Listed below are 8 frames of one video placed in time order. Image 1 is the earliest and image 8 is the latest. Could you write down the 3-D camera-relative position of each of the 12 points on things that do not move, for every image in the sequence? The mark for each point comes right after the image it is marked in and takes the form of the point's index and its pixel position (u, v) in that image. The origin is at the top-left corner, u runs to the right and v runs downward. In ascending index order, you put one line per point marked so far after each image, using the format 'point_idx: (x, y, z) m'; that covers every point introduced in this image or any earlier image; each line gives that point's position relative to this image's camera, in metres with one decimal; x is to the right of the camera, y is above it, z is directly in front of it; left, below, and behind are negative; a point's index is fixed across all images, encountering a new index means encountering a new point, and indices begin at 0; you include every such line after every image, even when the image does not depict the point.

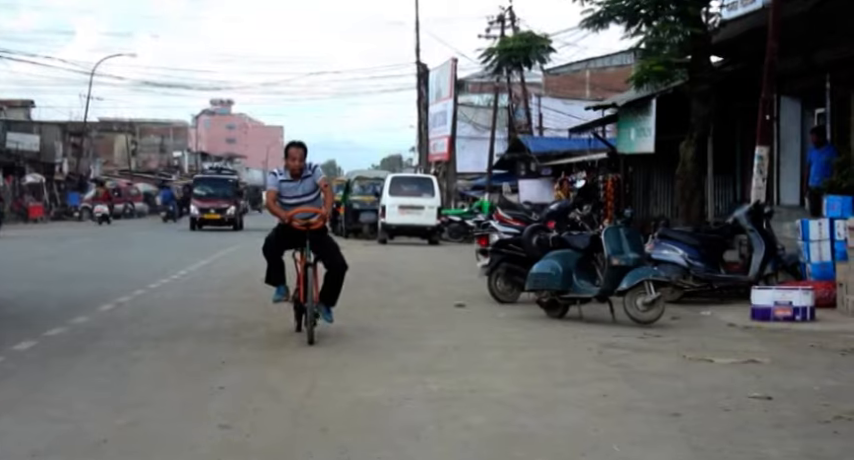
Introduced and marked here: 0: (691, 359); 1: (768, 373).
0: (+2.0, -1.0, +8.0) m
1: (+2.4, -1.0, +7.5) m
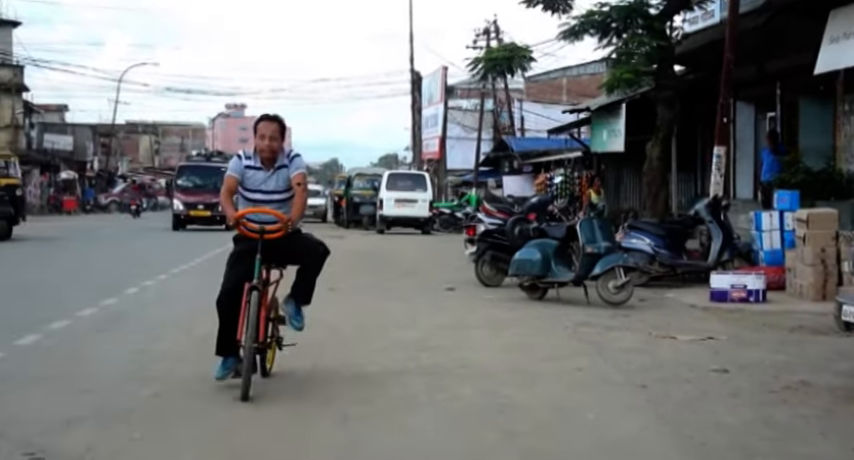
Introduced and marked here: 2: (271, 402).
0: (+1.9, -0.9, +8.7) m
1: (+2.4, -1.0, +8.2) m
2: (-1.1, -1.3, +7.0) m
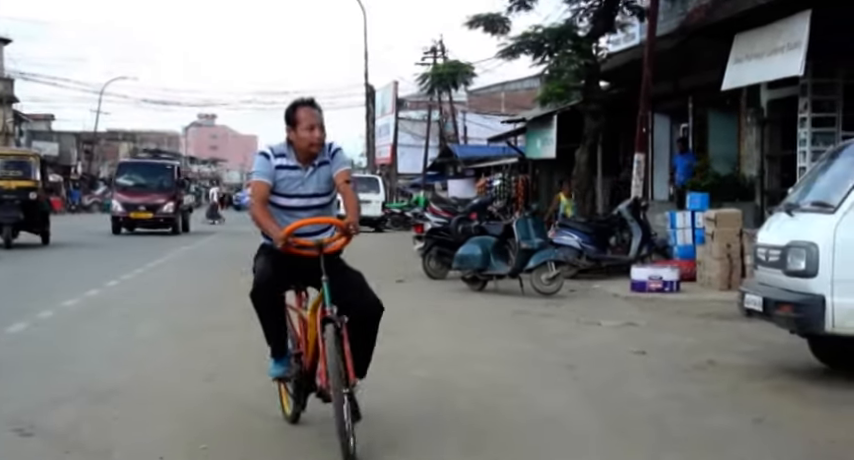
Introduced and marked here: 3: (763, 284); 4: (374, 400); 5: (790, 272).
0: (+1.5, -0.9, +9.6) m
1: (+2.0, -0.9, +9.1) m
2: (-1.5, -1.2, +7.9) m
3: (+2.6, -0.4, +7.9) m
4: (-0.4, -1.3, +7.4) m
5: (+2.8, -0.3, +7.5) m
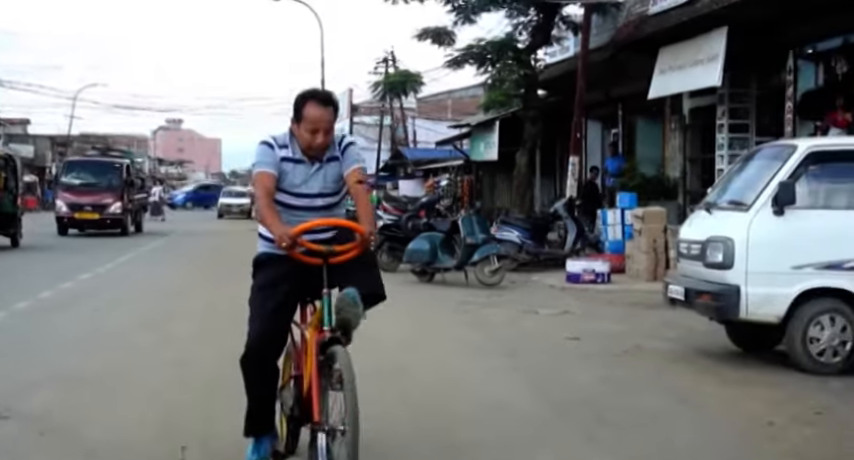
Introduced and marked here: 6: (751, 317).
0: (+1.0, -0.9, +10.3) m
1: (+1.5, -0.9, +9.9) m
2: (-1.9, -1.2, +8.5) m
3: (+2.2, -0.4, +8.6) m
4: (-0.8, -1.2, +8.0) m
5: (+2.4, -0.3, +8.3) m
6: (+2.6, -0.7, +8.1) m
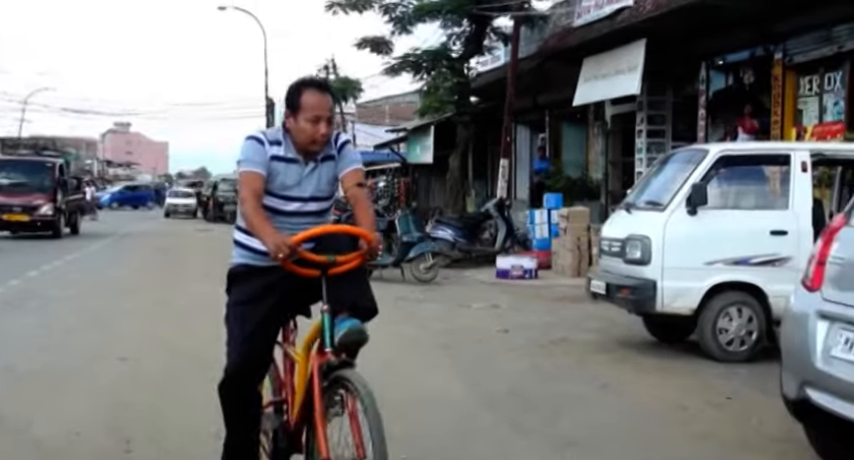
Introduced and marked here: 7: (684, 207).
0: (+0.4, -0.8, +10.9) m
1: (+0.9, -0.9, +10.4) m
2: (-2.5, -1.2, +8.9) m
3: (+1.7, -0.4, +9.2) m
4: (-1.3, -1.2, +8.5) m
5: (+1.8, -0.3, +8.9) m
6: (+2.1, -0.7, +8.7) m
7: (+2.3, +0.2, +8.7) m
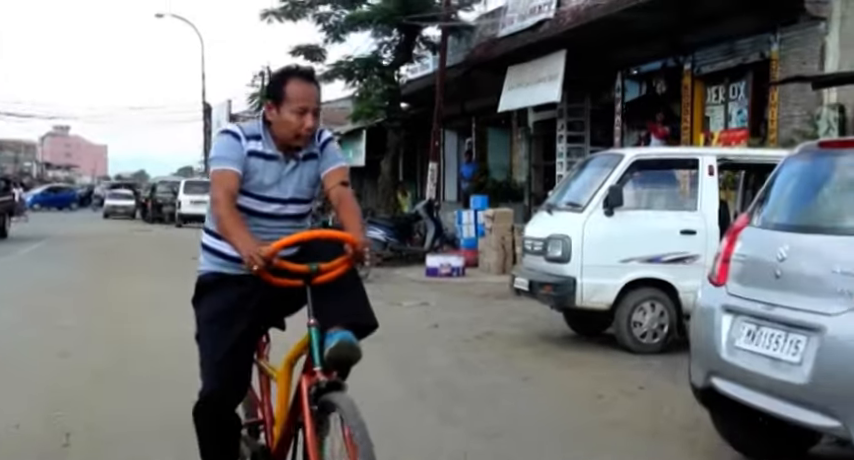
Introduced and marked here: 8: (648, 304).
0: (-0.4, -0.8, +11.3) m
1: (+0.1, -0.9, +10.9) m
2: (-3.1, -1.2, +9.1) m
3: (+1.0, -0.4, +9.8) m
4: (-1.9, -1.2, +8.8) m
5: (+1.2, -0.3, +9.4) m
6: (+1.5, -0.7, +9.3) m
7: (+1.6, +0.2, +9.2) m
8: (+2.1, -0.7, +9.2) m
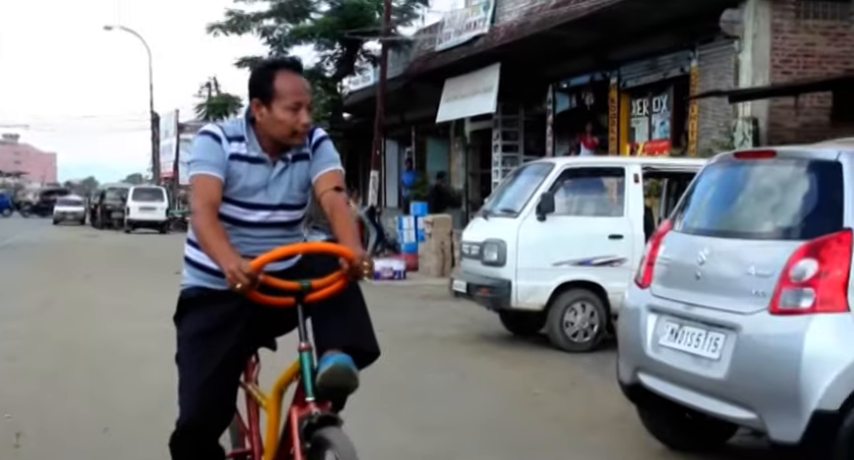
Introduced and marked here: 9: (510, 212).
0: (-1.0, -0.9, +11.7) m
1: (-0.5, -0.9, +11.3) m
2: (-3.6, -1.3, +9.4) m
3: (+0.4, -0.4, +10.2) m
4: (-2.5, -1.3, +9.1) m
5: (+0.6, -0.3, +9.9) m
6: (+0.9, -0.7, +9.8) m
7: (+1.1, +0.2, +9.8) m
8: (+1.5, -0.7, +9.8) m
9: (+0.8, +0.2, +9.9) m
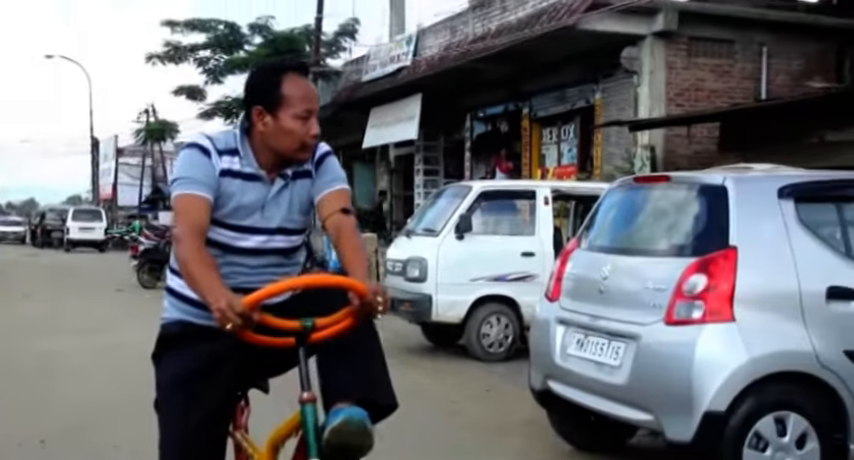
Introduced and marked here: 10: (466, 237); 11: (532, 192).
0: (-1.9, -1.1, +12.3) m
1: (-1.4, -1.2, +11.9) m
2: (-4.4, -1.5, +9.8) m
3: (-0.4, -0.6, +10.9) m
4: (-3.2, -1.5, +9.7) m
5: (-0.2, -0.5, +10.6) m
6: (+0.1, -0.9, +10.5) m
7: (+0.3, 0.0, +10.5) m
8: (+0.7, -0.9, +10.5) m
9: (0.0, 0.0, +10.7) m
10: (+0.4, -0.1, +10.5) m
11: (+1.1, +0.4, +10.7) m
